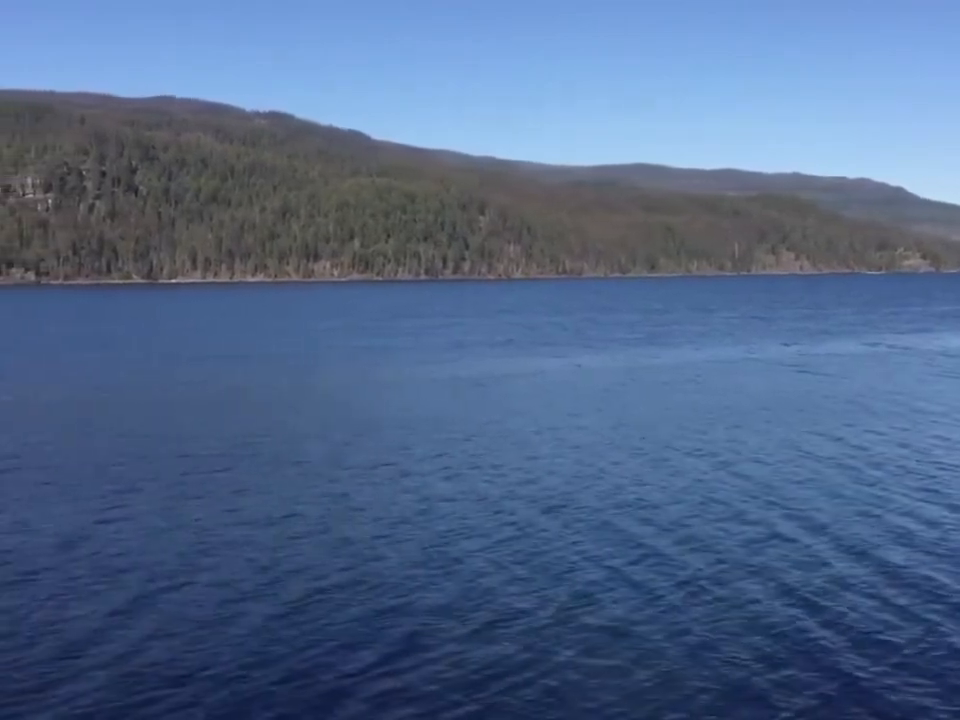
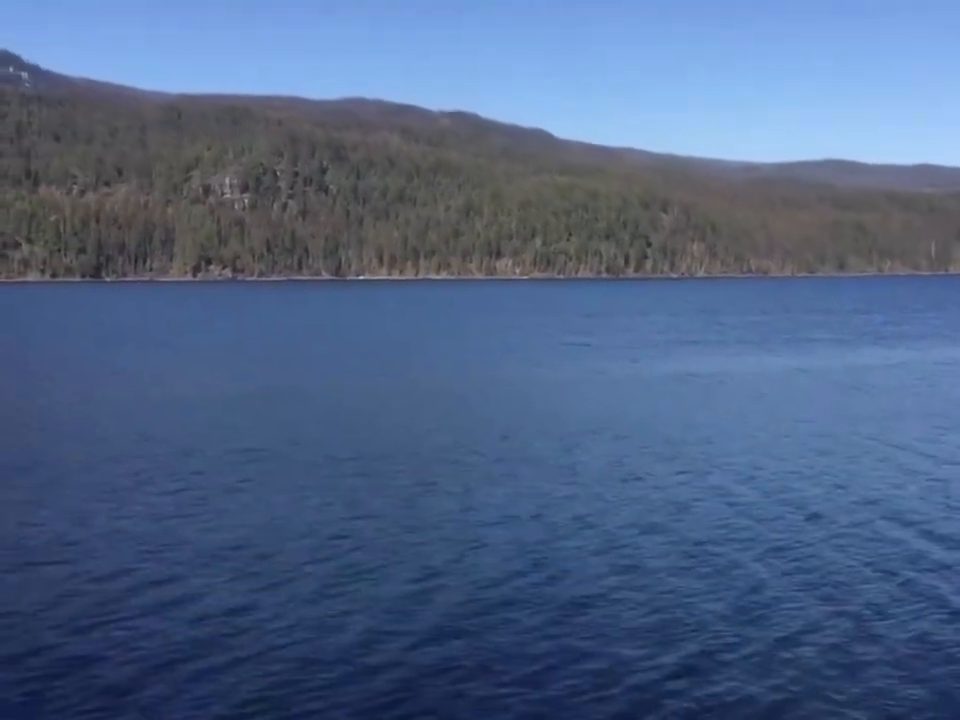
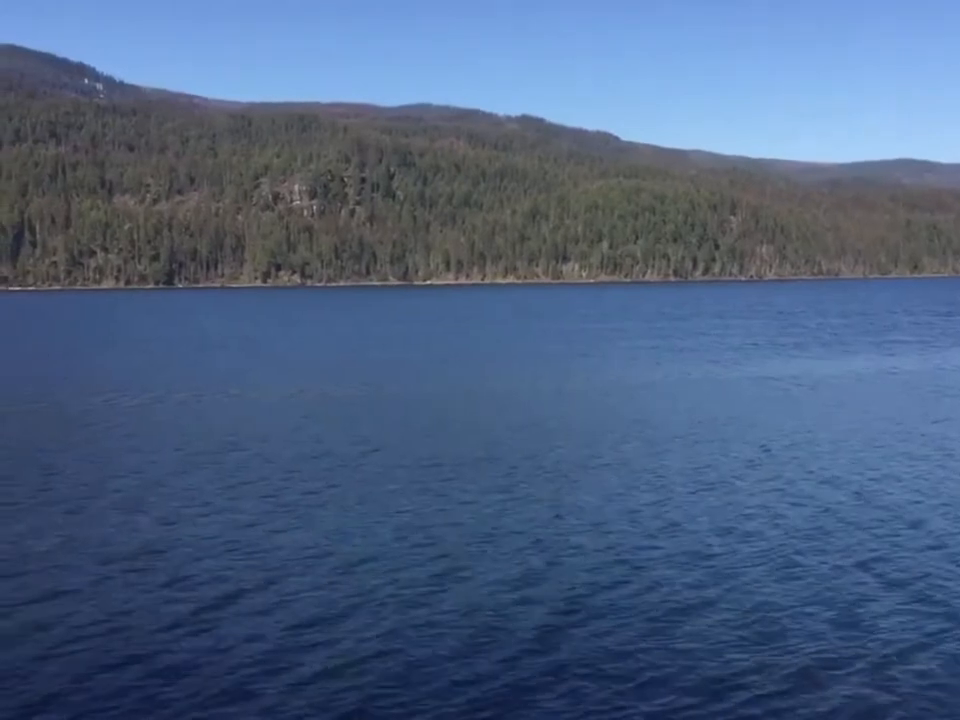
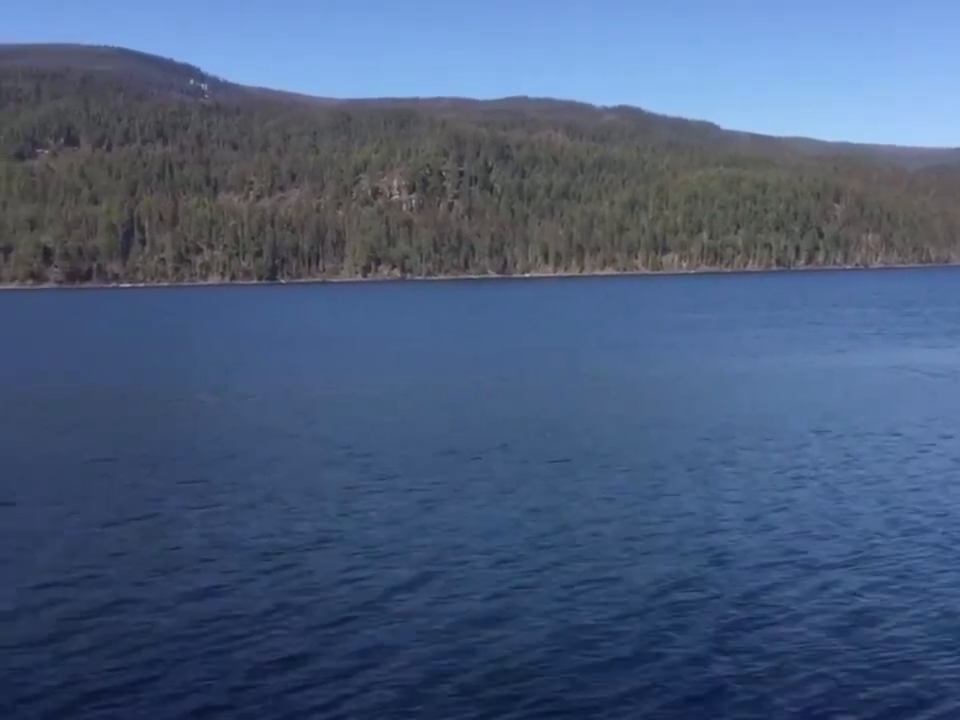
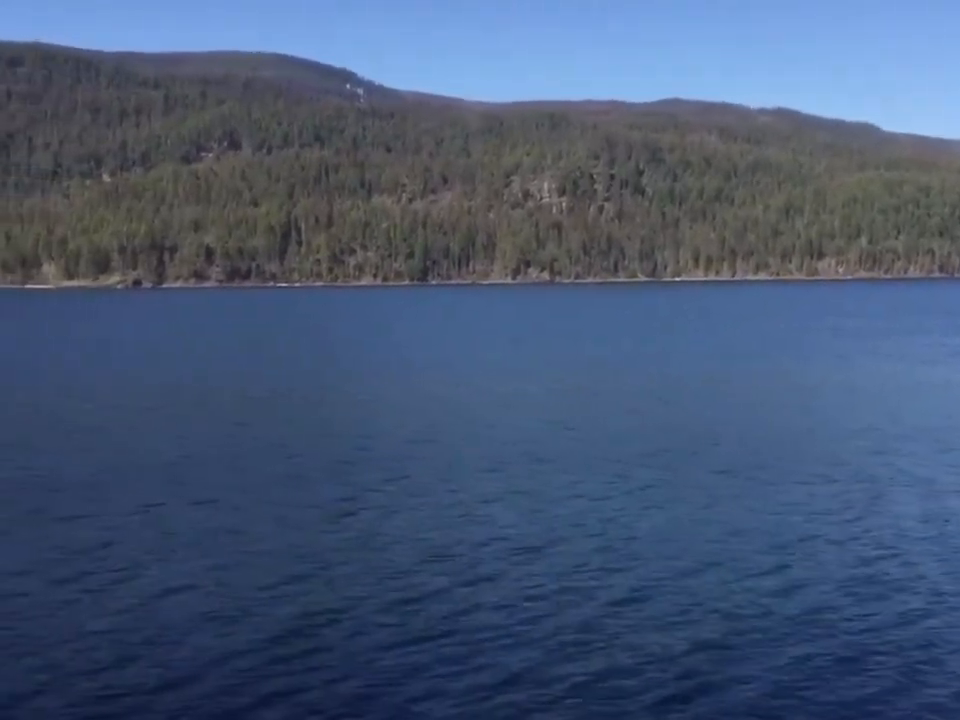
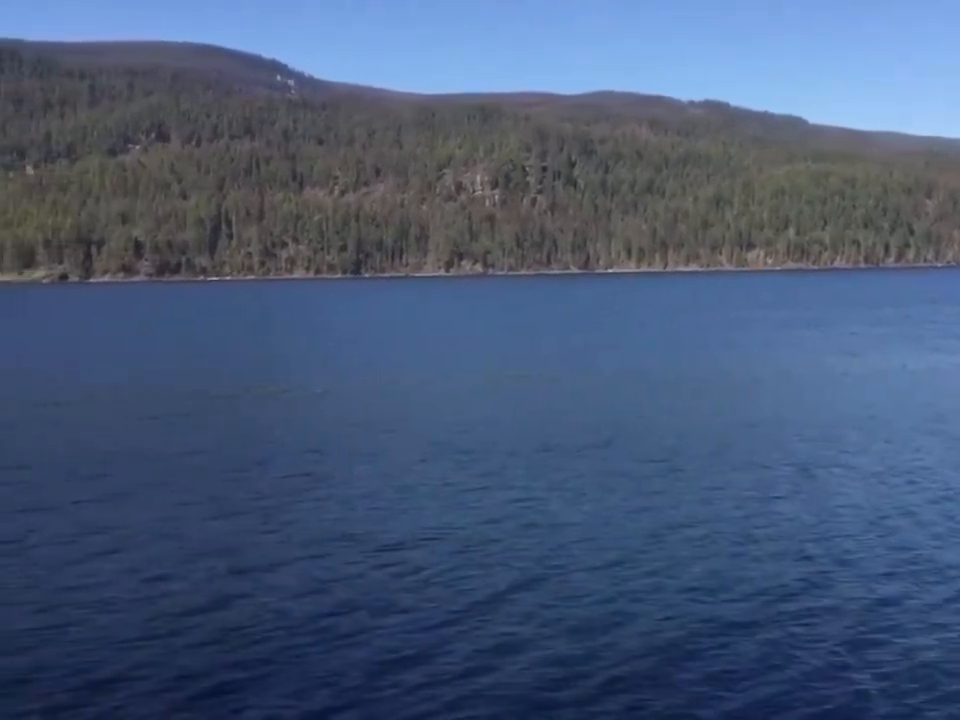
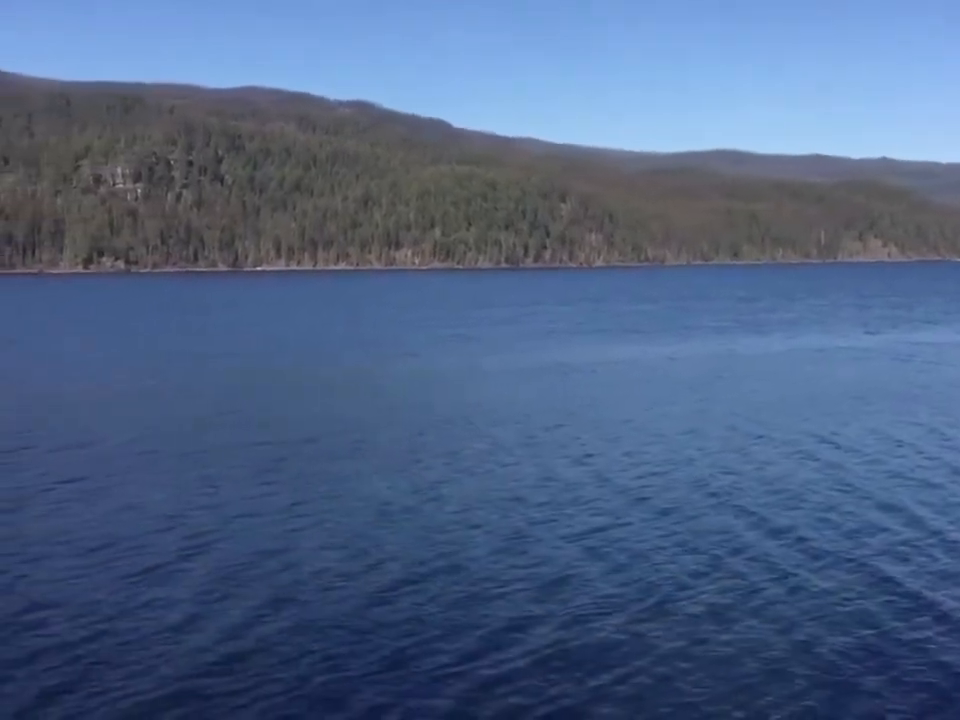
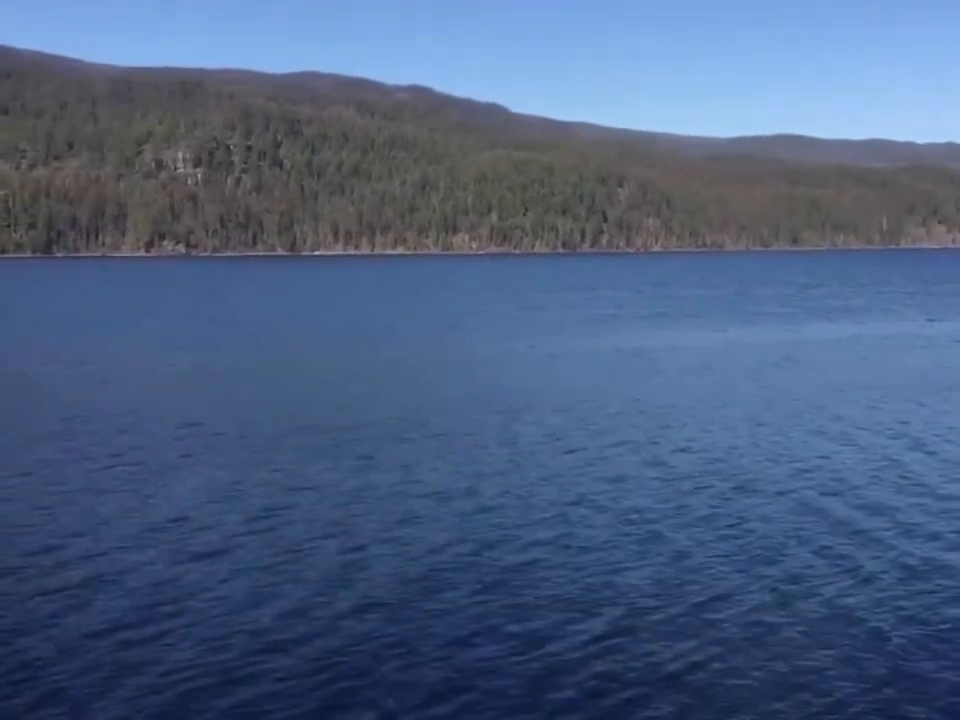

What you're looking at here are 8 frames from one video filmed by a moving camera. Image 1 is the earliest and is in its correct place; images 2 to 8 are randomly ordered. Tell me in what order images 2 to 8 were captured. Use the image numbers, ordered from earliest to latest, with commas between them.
7, 8, 2, 3, 4, 6, 5
